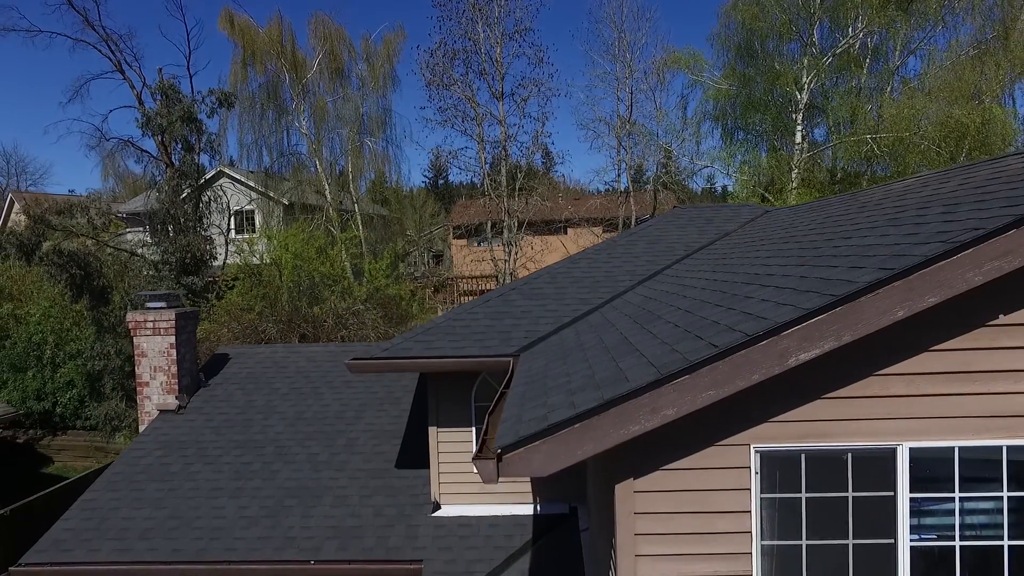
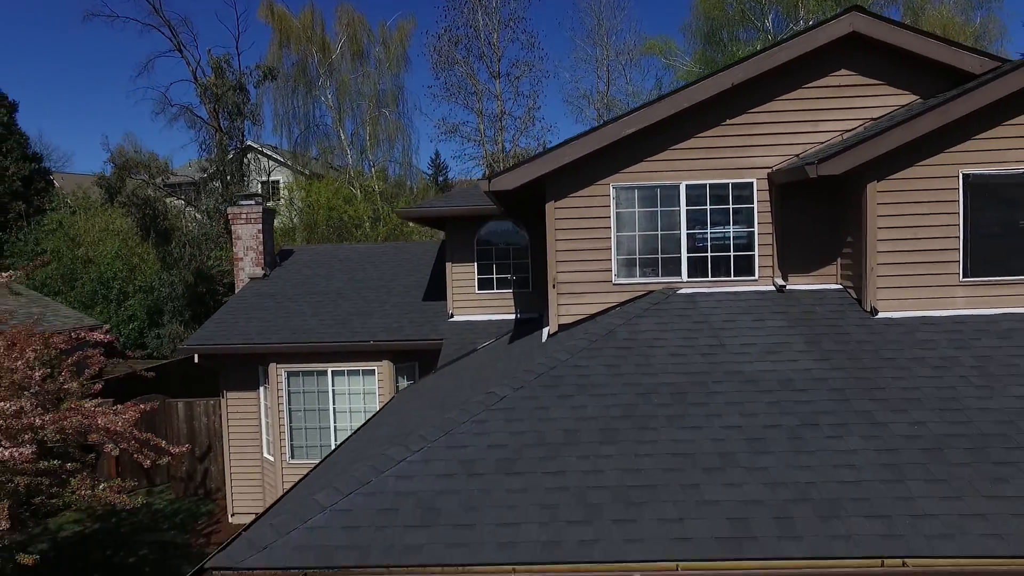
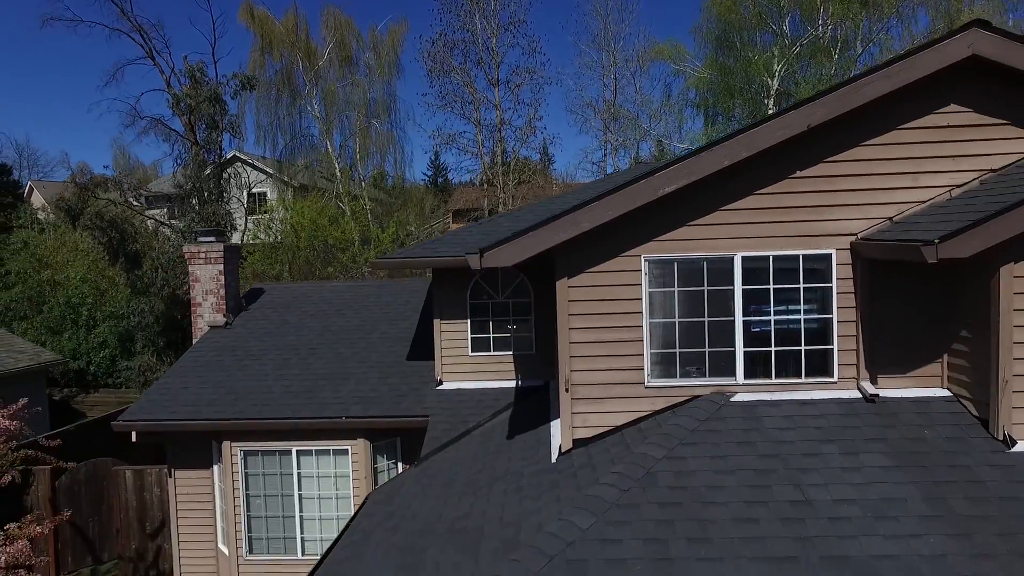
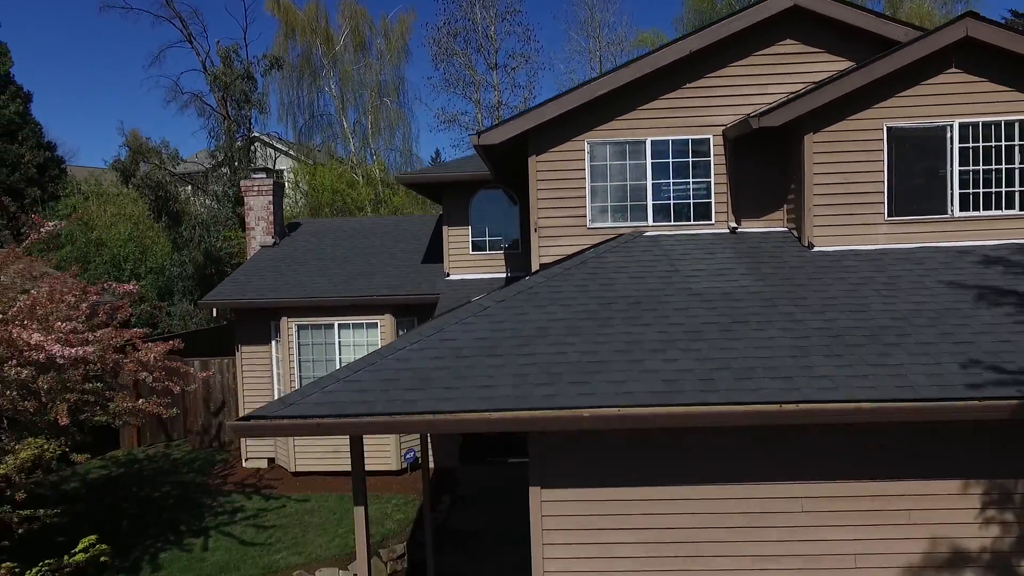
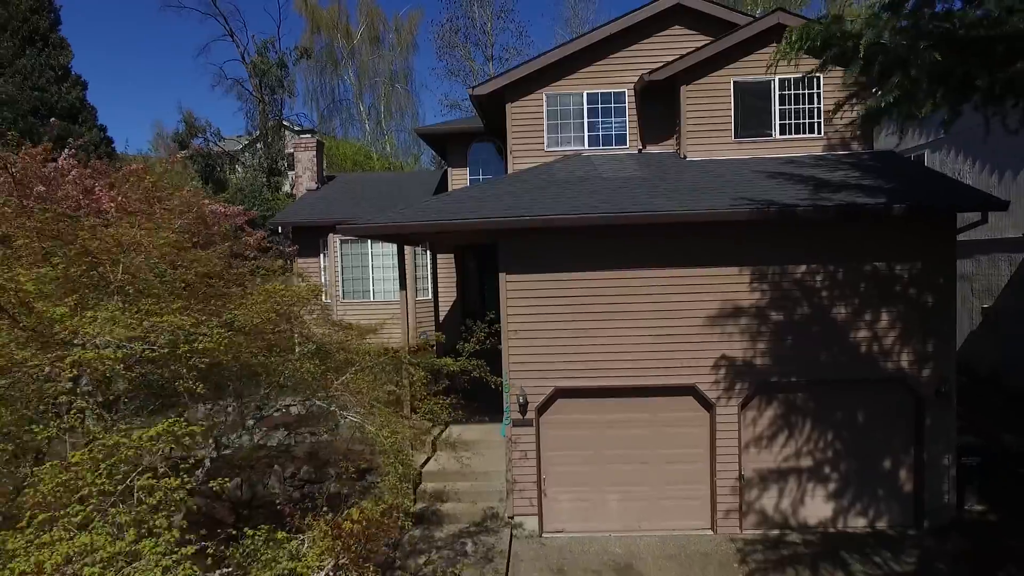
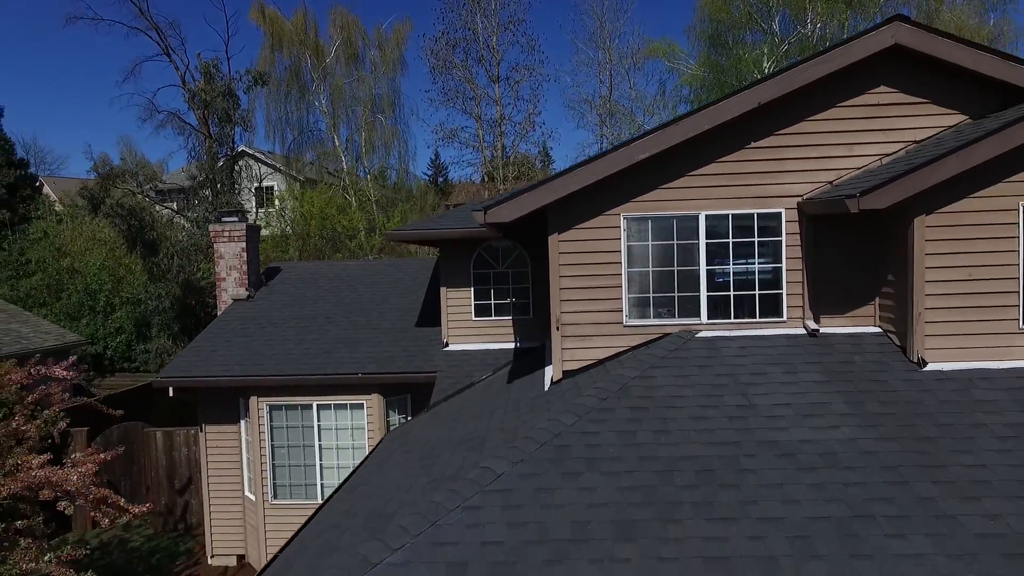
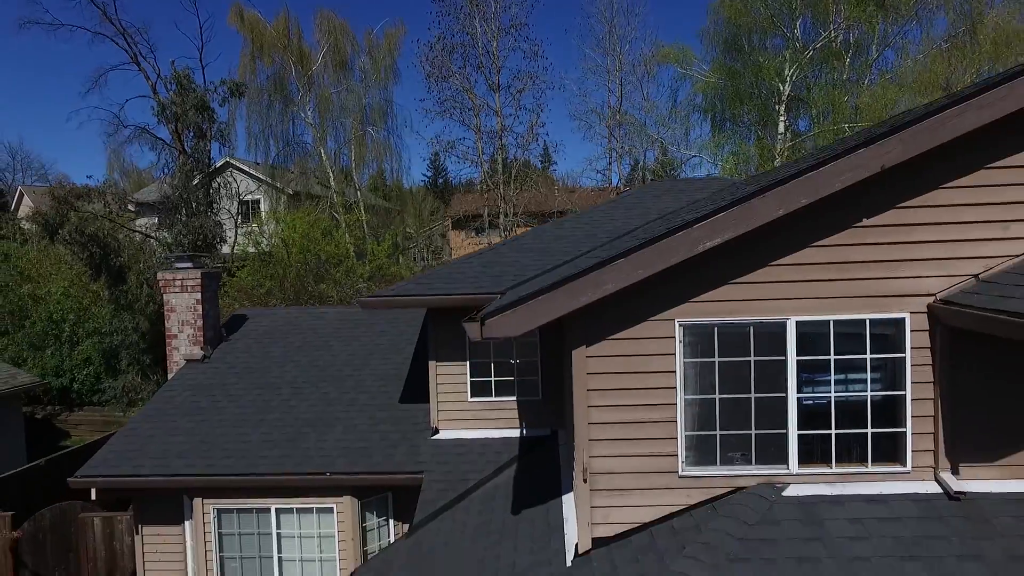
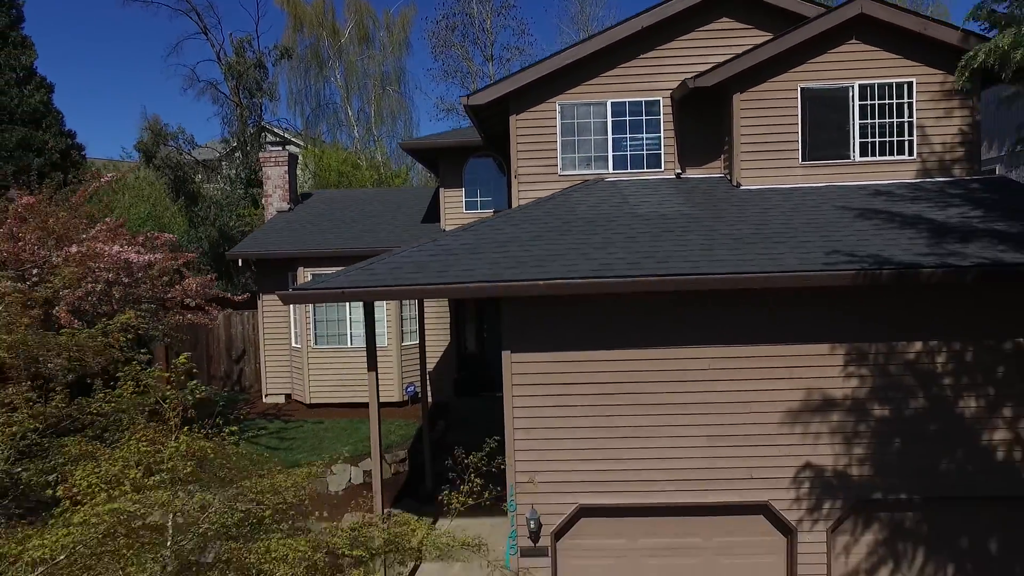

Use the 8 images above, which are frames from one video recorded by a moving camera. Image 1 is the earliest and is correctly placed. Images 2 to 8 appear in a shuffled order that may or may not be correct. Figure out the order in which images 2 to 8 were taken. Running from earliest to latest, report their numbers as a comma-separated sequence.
7, 3, 6, 2, 4, 8, 5
